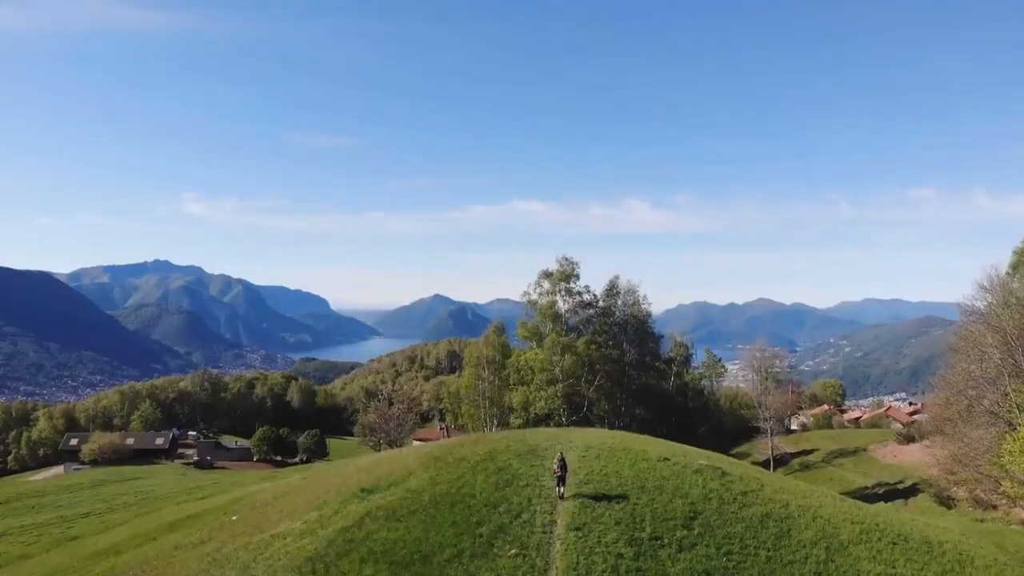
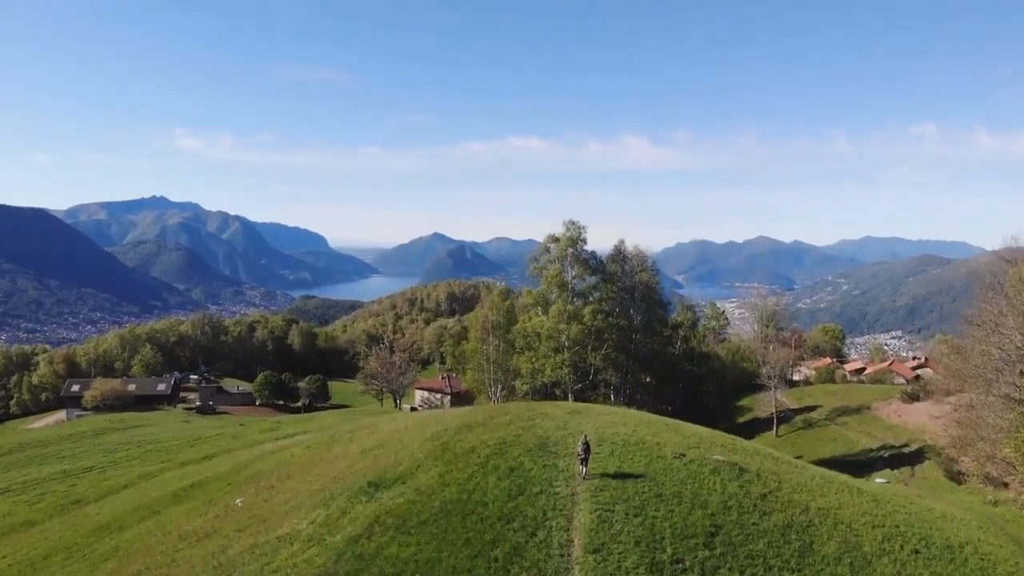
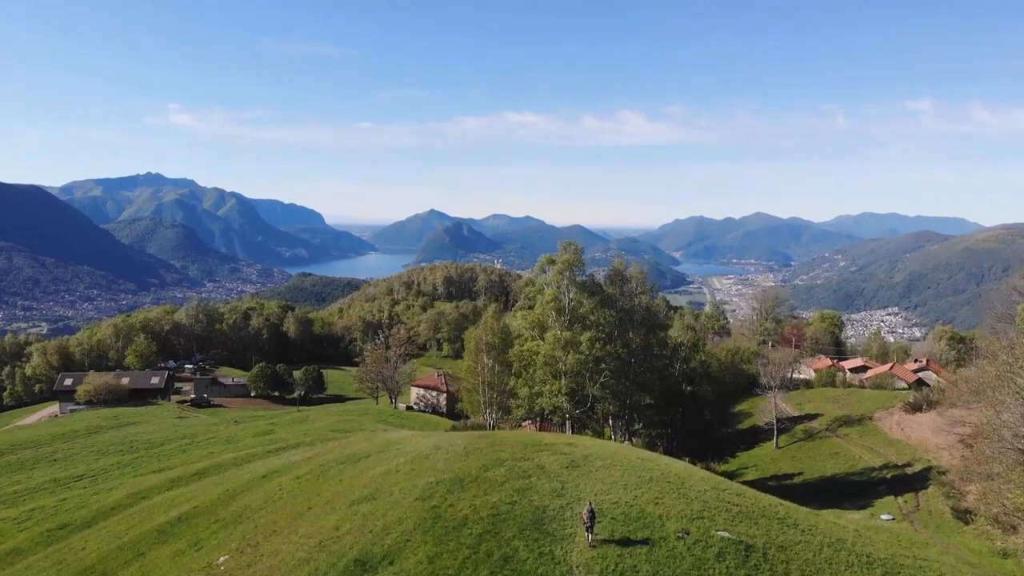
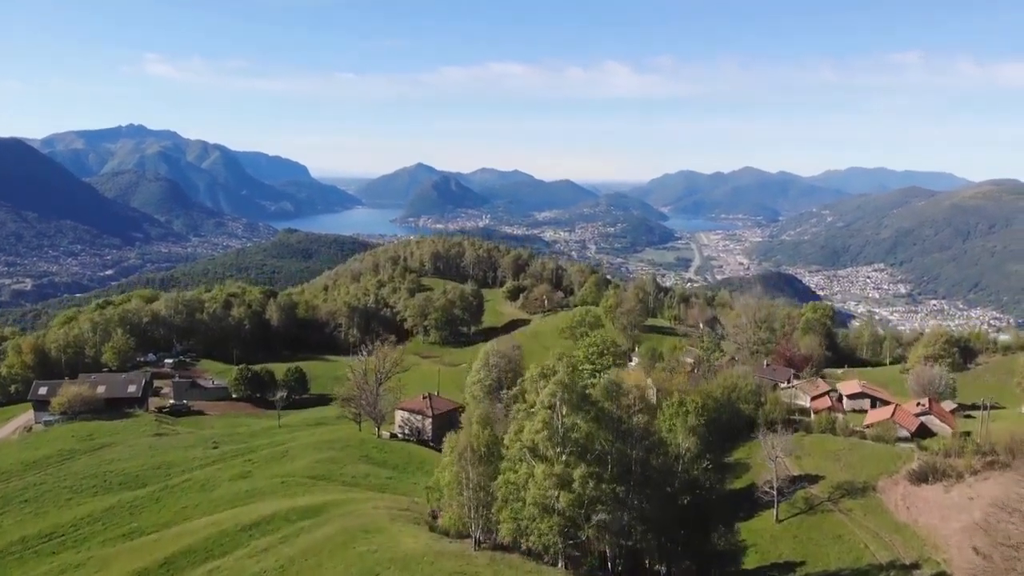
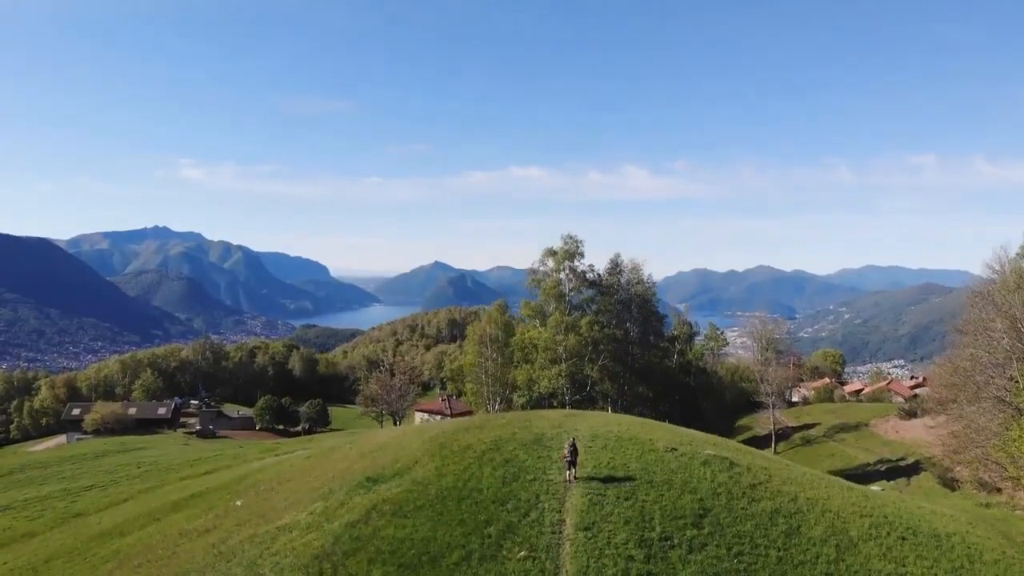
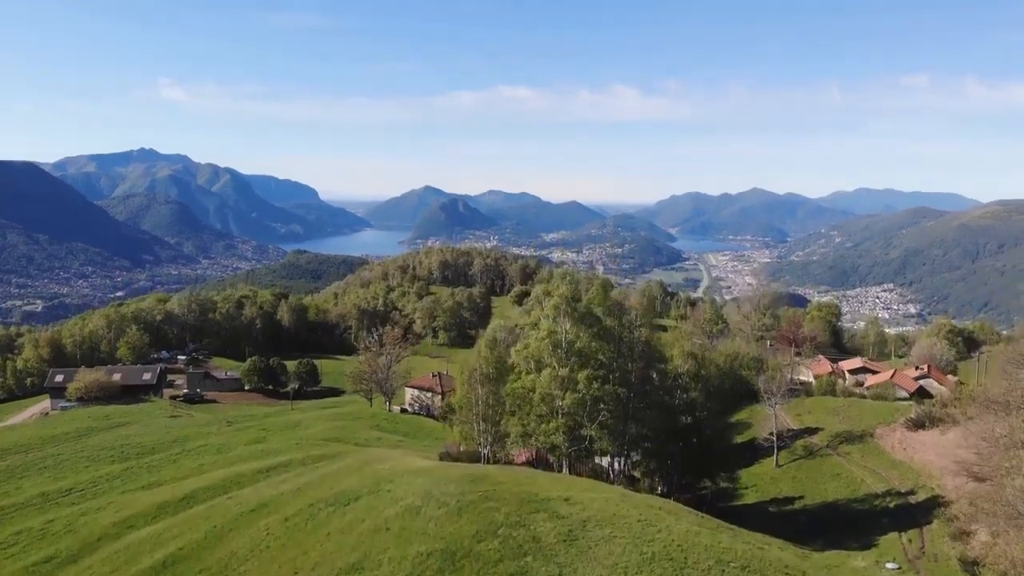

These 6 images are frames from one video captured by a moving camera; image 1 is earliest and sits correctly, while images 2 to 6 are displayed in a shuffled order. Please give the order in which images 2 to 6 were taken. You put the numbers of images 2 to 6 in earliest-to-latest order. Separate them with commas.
5, 2, 3, 6, 4
